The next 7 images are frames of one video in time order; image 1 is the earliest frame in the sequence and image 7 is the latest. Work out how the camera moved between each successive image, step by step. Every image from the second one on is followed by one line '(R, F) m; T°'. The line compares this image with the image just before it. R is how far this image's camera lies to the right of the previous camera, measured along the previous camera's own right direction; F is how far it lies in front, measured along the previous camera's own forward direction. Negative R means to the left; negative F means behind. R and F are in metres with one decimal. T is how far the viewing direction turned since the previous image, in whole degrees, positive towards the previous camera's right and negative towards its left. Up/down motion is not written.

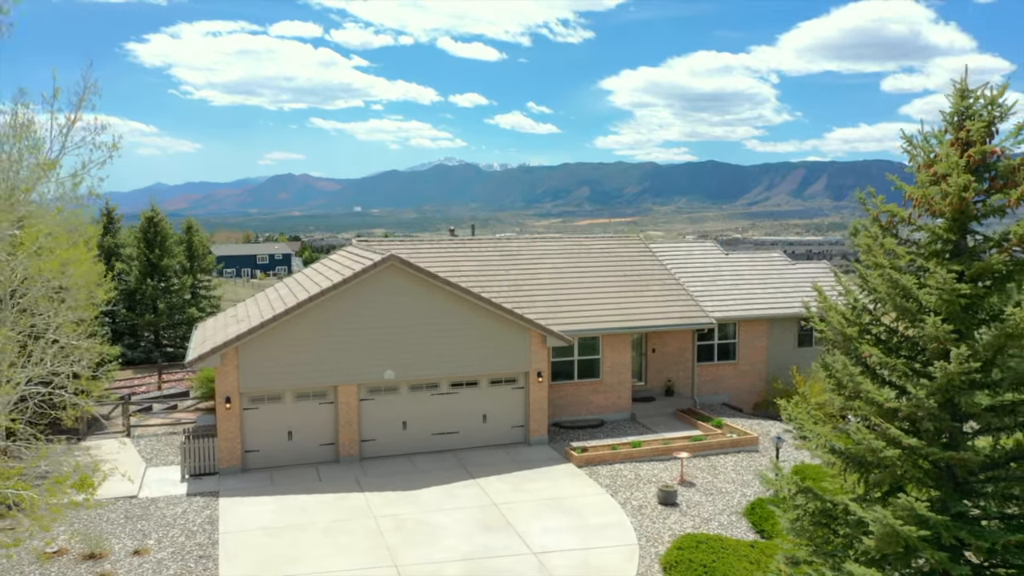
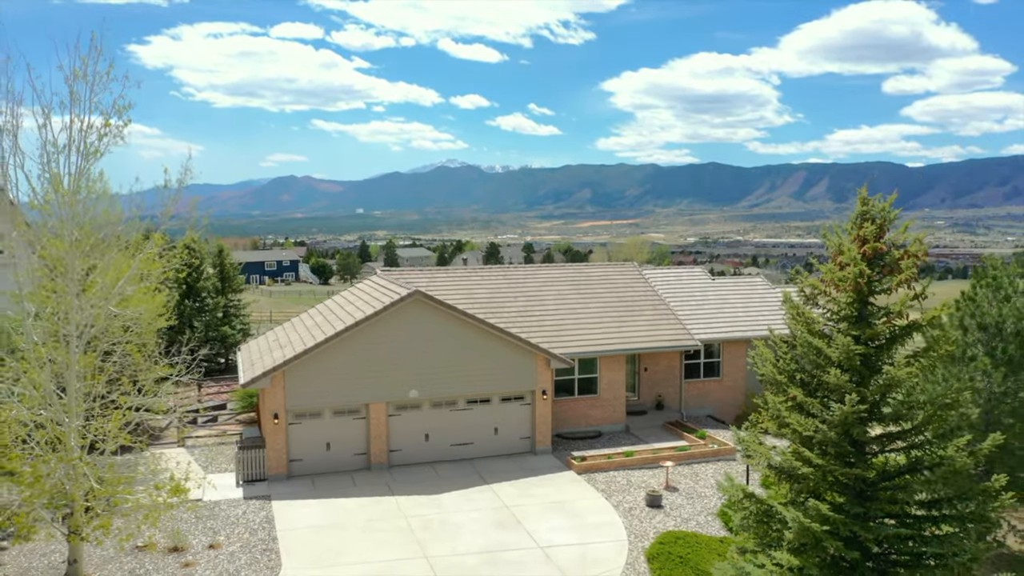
(-0.2, -2.1) m; 0°
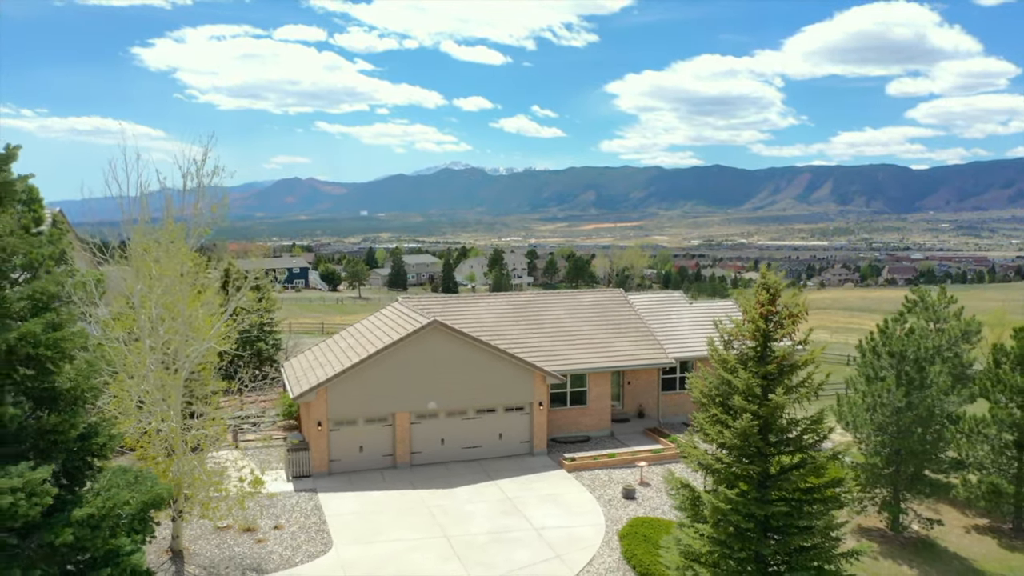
(0.0, -3.3) m; 0°
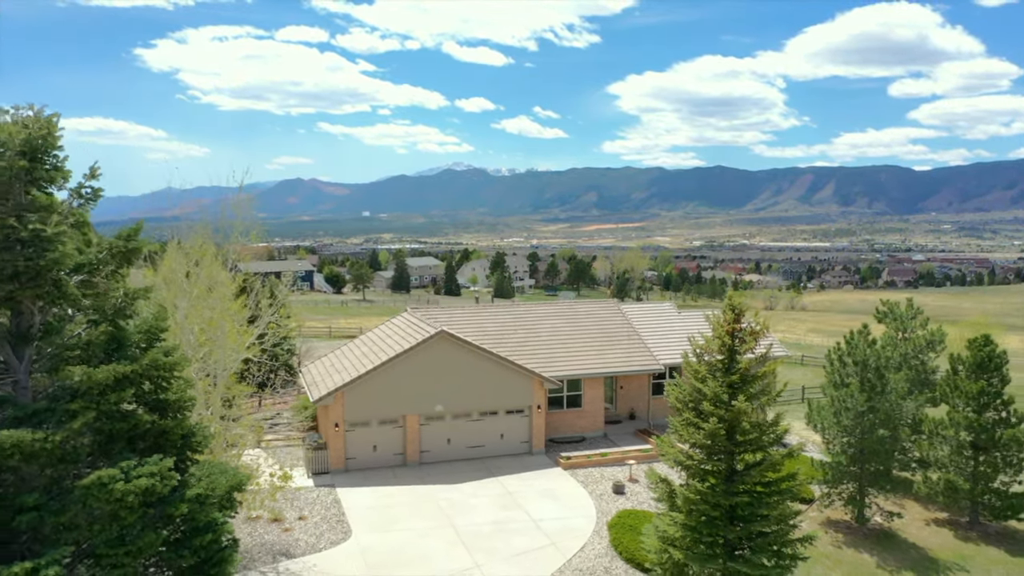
(0.0, -1.8) m; 0°
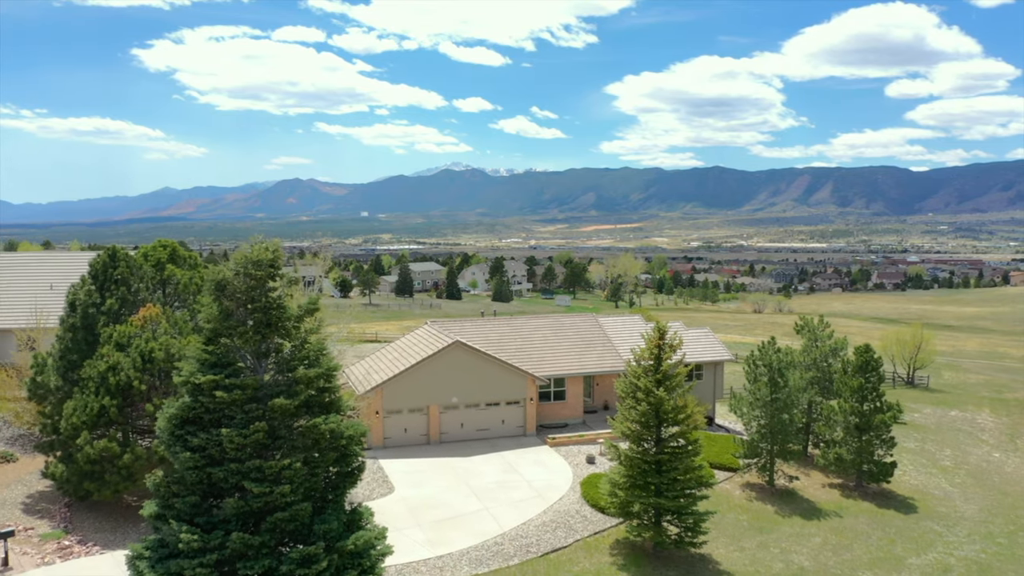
(0.0, -6.3) m; 0°
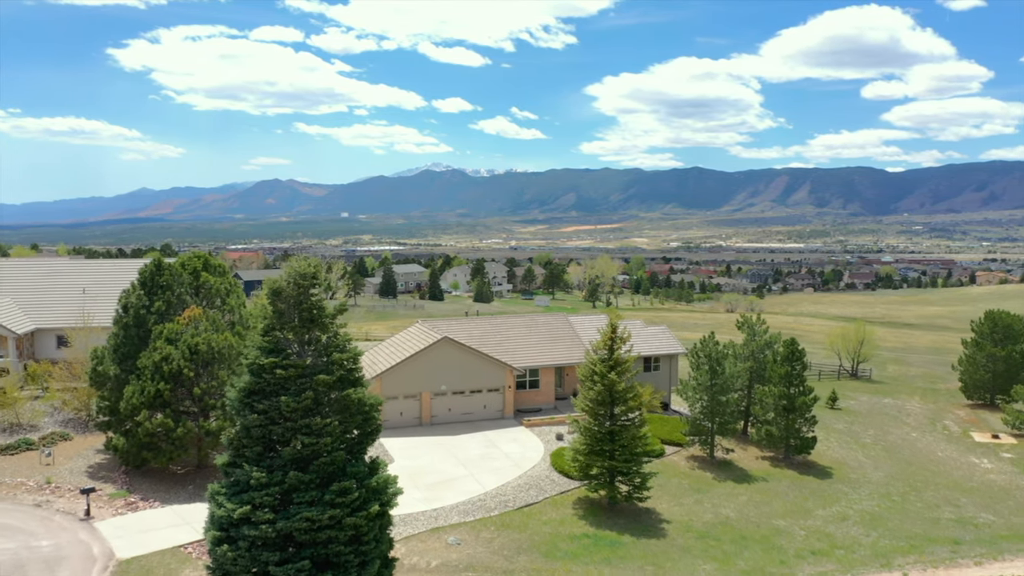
(0.0, -4.4) m; +2°
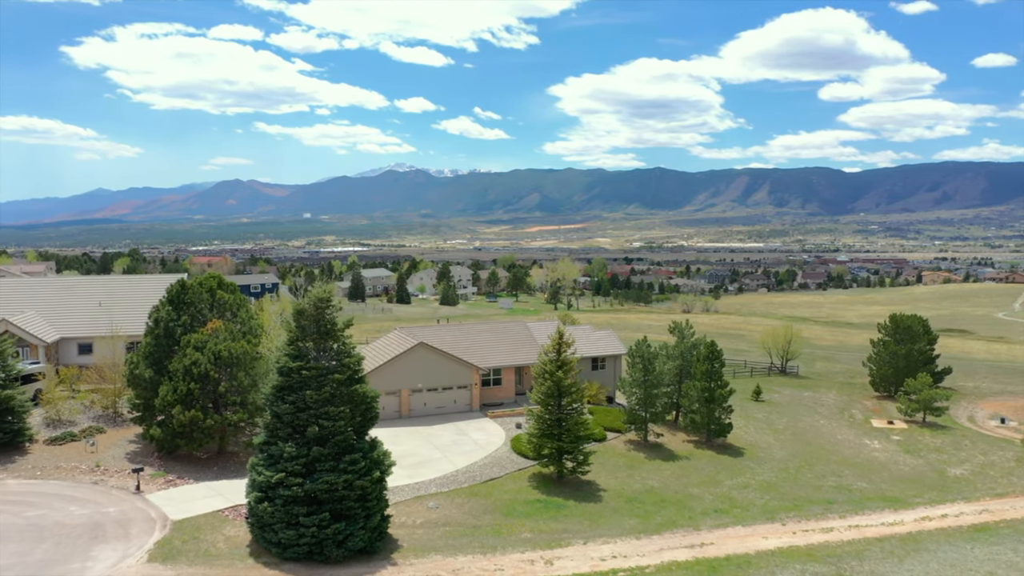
(-0.1, -5.5) m; +3°
